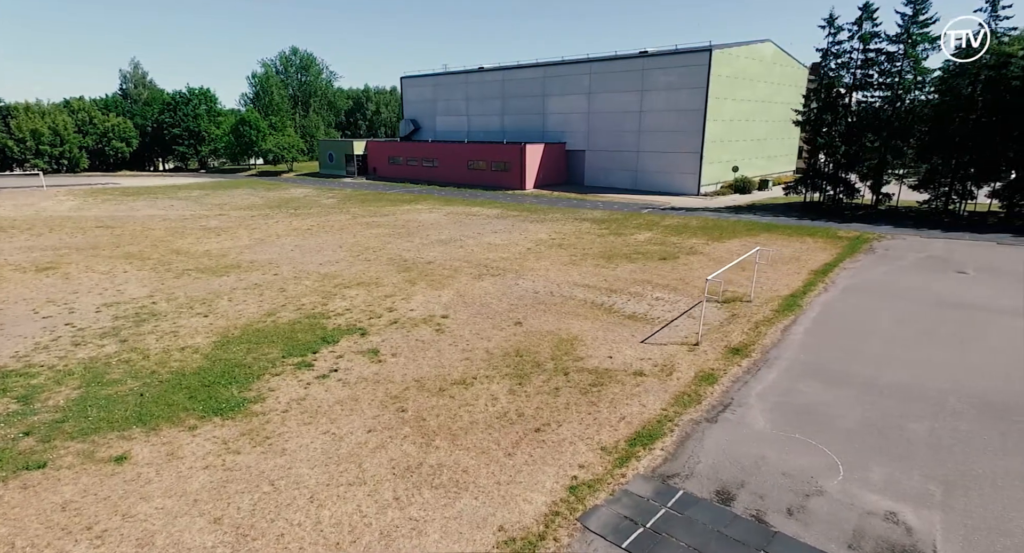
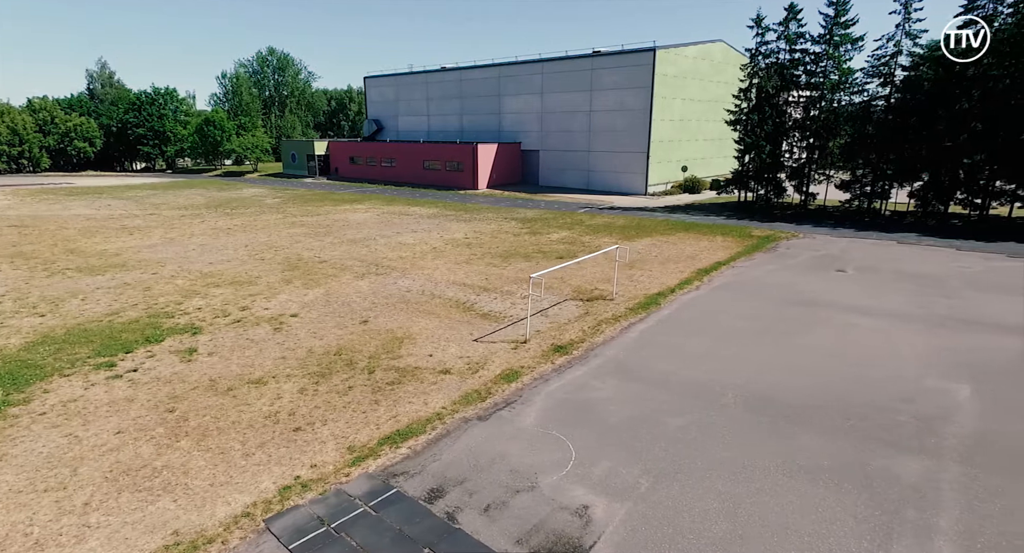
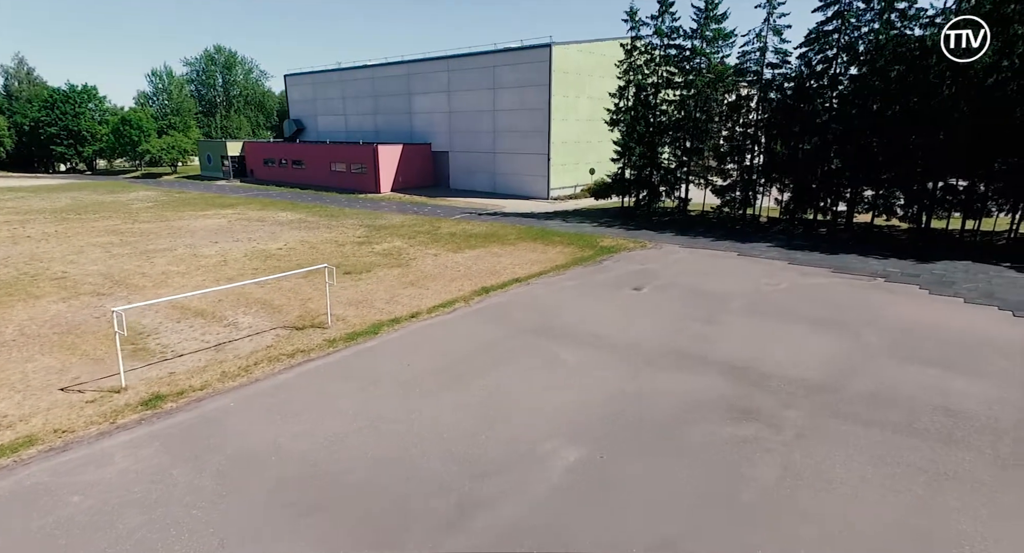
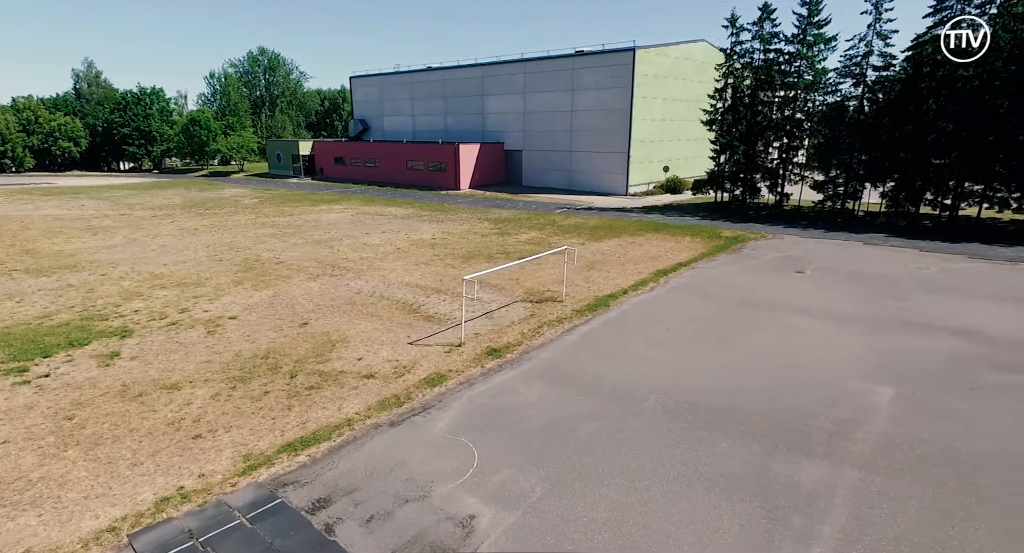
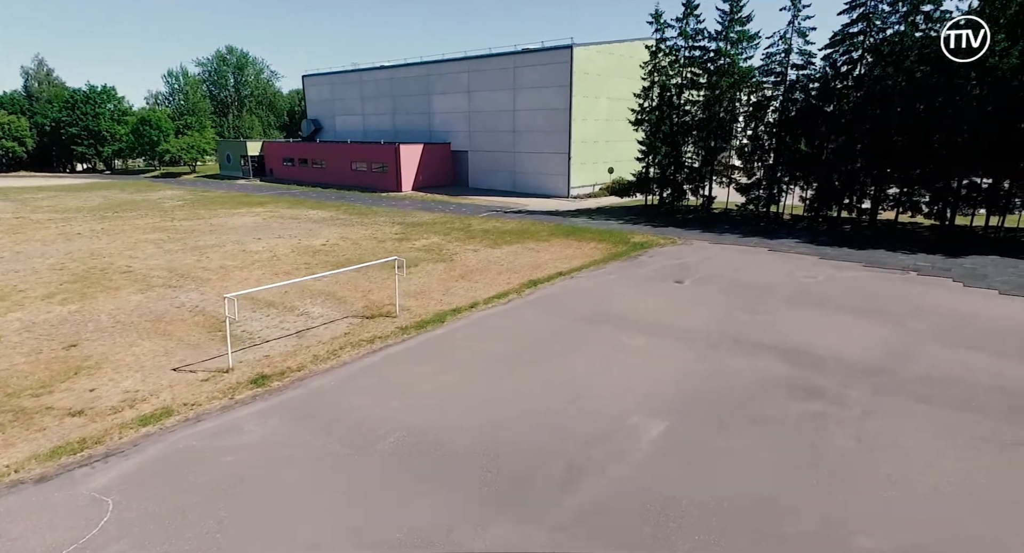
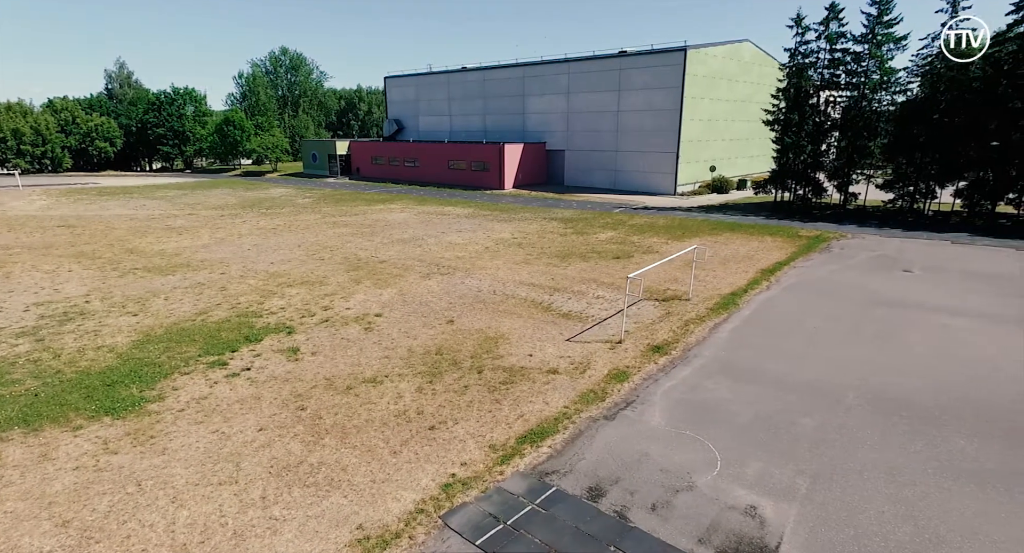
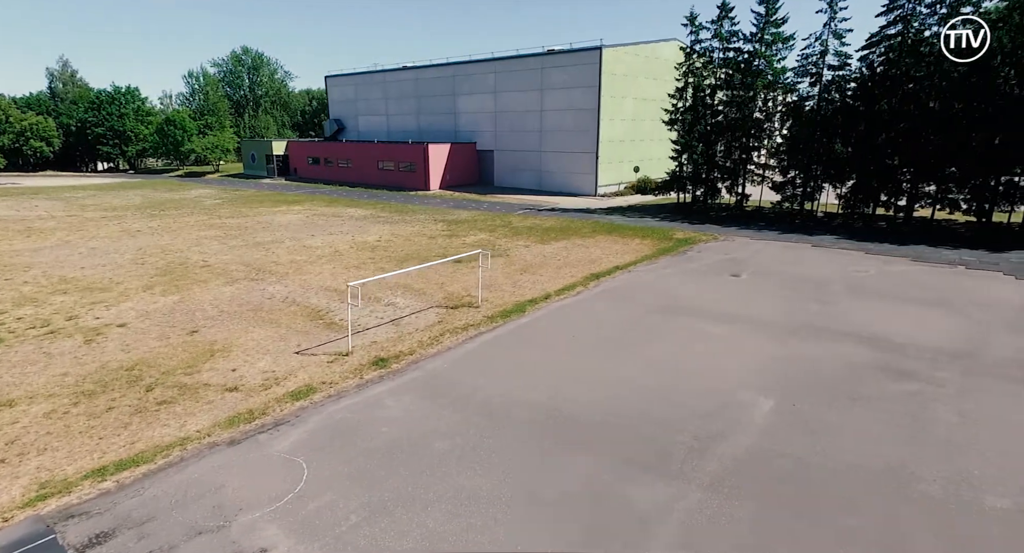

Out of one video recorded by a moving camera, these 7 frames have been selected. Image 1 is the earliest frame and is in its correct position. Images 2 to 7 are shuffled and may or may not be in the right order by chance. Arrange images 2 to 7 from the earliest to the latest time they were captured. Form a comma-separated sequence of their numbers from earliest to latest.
6, 2, 4, 7, 5, 3
